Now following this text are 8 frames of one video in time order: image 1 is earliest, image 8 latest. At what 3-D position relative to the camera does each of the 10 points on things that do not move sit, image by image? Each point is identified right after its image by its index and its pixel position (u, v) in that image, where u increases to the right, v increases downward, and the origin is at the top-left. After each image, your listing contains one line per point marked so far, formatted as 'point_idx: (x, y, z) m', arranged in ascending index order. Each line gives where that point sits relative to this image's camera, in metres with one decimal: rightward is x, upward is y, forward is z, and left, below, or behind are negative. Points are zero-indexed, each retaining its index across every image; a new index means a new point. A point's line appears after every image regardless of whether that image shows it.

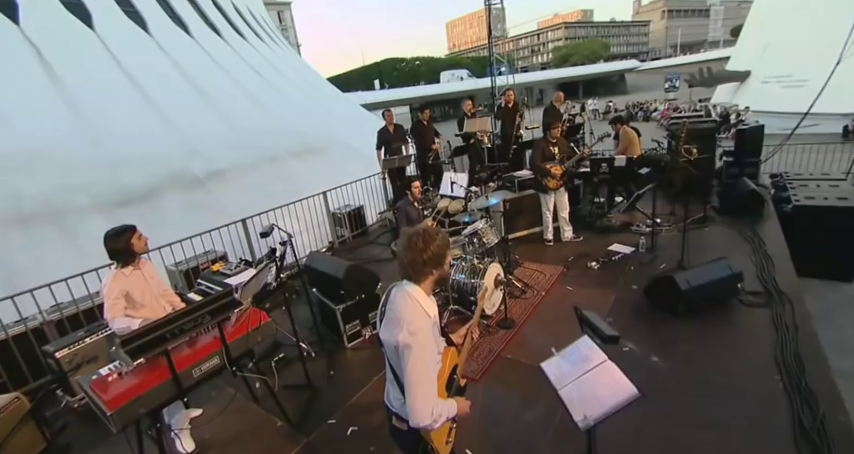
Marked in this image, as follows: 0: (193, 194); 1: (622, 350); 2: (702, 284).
0: (-5.2, +0.8, +8.5) m
1: (+1.7, -1.1, +3.3) m
2: (+2.6, -0.5, +3.5) m
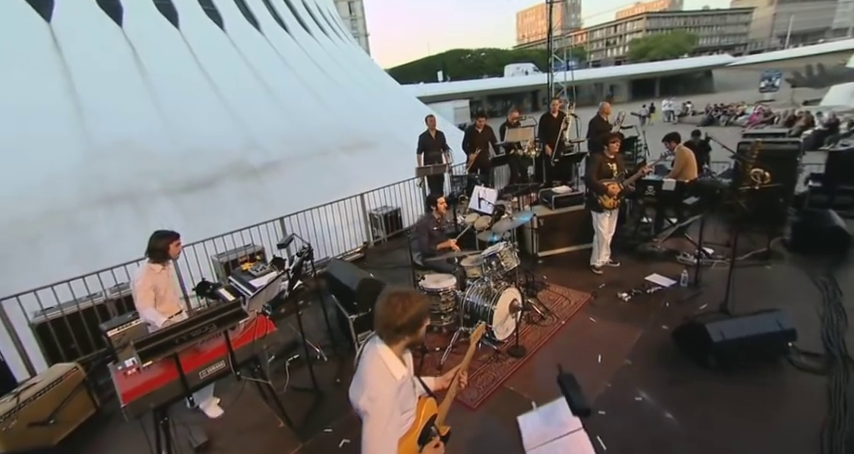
0: (-4.3, +1.1, +9.1) m
1: (+1.7, -1.4, +3.1) m
2: (+2.7, -0.9, +3.2) m
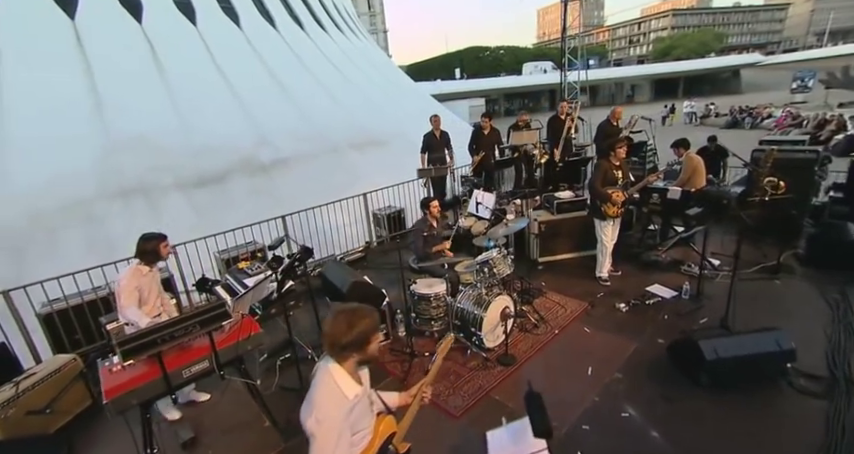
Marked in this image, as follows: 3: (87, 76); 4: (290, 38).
0: (-4.1, +1.2, +9.3) m
1: (+1.6, -1.5, +3.0) m
2: (+2.5, -1.1, +3.1) m
3: (-7.3, +3.2, +8.2) m
4: (-4.4, +6.2, +12.2) m
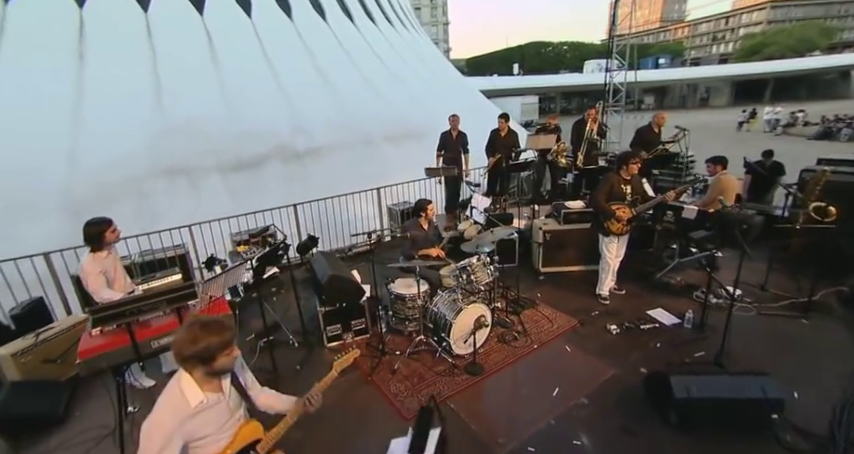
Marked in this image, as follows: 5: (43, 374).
0: (-3.5, +1.6, +9.7) m
1: (+1.1, -1.7, +2.9) m
2: (+2.1, -1.3, +2.8) m
3: (-6.6, +3.8, +9.1) m
4: (-3.0, +6.6, +12.6) m
5: (-3.7, -1.4, +3.7) m
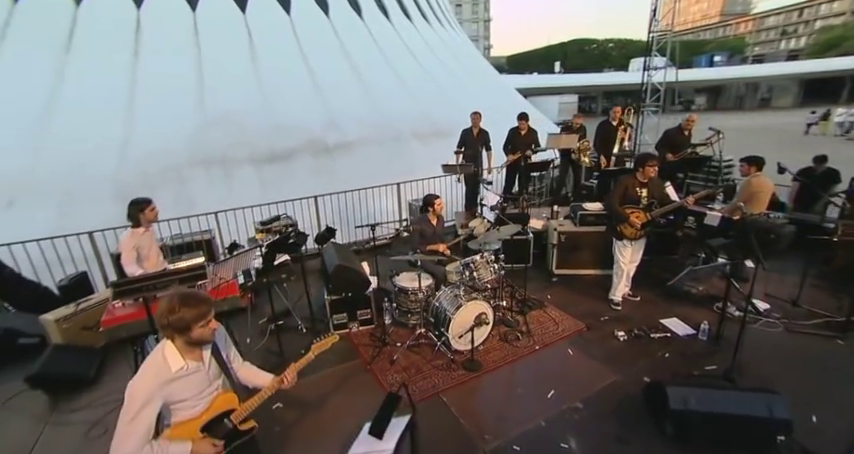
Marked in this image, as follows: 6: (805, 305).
0: (-2.8, +1.8, +10.0) m
1: (+1.0, -1.7, +2.8) m
2: (+2.0, -1.3, +2.7) m
3: (-5.9, +4.2, +9.6) m
4: (-1.8, +6.9, +12.8) m
5: (-3.7, -1.2, +4.0) m
6: (+4.4, -0.9, +4.3) m
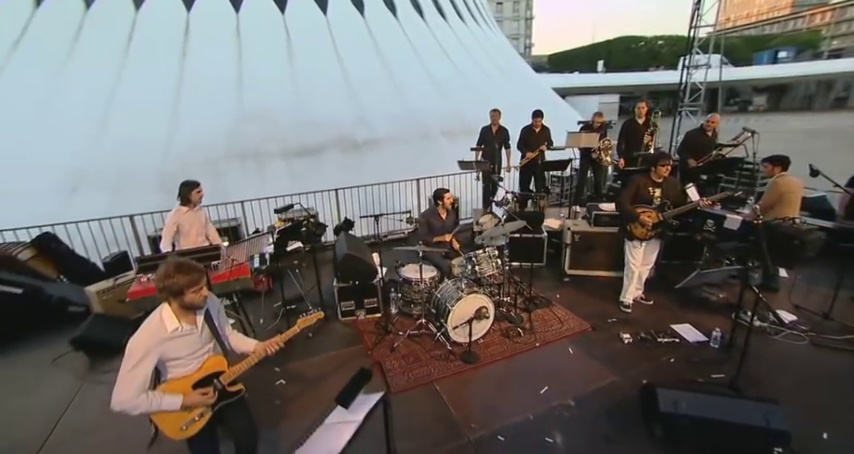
0: (-2.2, +1.9, +10.4) m
1: (+0.9, -1.6, +2.9) m
2: (+1.9, -1.3, +2.6) m
3: (-5.1, +4.5, +10.2) m
4: (-0.7, +7.0, +13.0) m
5: (-3.7, -1.0, +4.5) m
6: (+4.4, -1.0, +4.0) m
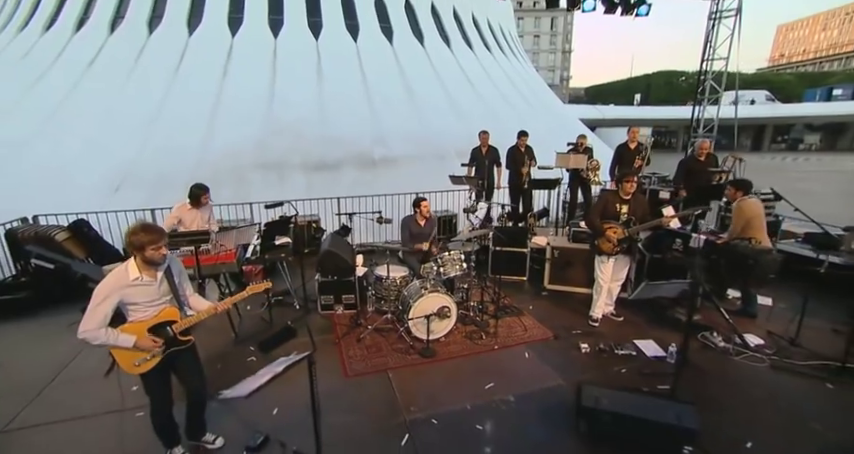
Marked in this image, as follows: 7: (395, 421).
0: (-1.9, +1.6, +11.0) m
1: (+0.4, -1.6, +3.0) m
2: (+1.4, -1.4, +2.7) m
3: (-4.7, +4.3, +11.2) m
4: (+0.1, +6.4, +13.8) m
5: (-4.0, -0.9, +5.0) m
6: (+4.0, -1.3, +4.0) m
7: (-0.3, -1.6, +3.1) m
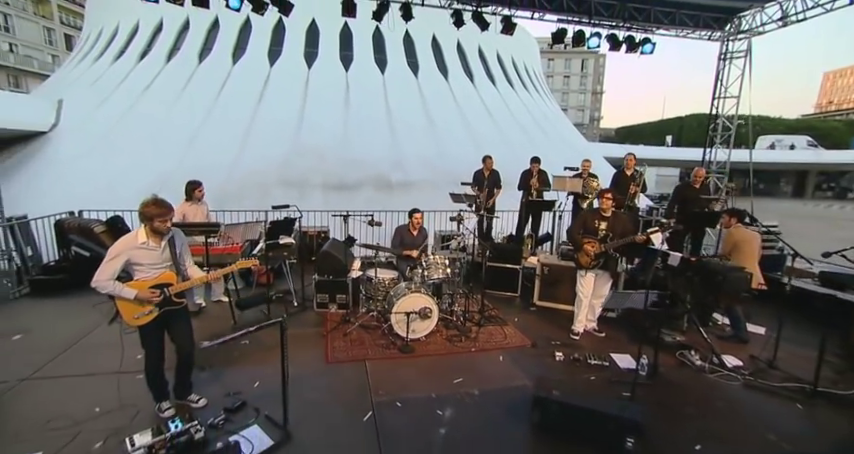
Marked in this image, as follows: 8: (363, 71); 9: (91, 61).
0: (-1.5, +1.0, +11.5) m
1: (+0.1, -1.6, +3.2) m
2: (+1.1, -1.3, +2.8) m
3: (-4.1, +3.8, +12.2) m
4: (+0.9, +5.4, +14.6) m
5: (-4.2, -0.8, +5.6) m
6: (+3.8, -1.5, +3.9) m
7: (-0.6, -1.5, +3.3) m
8: (-2.5, +5.6, +13.5) m
9: (-12.3, +6.0, +13.6) m
